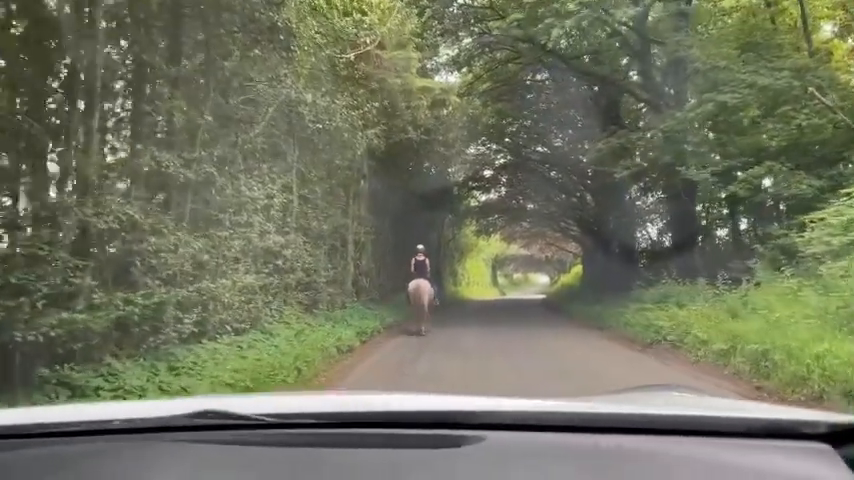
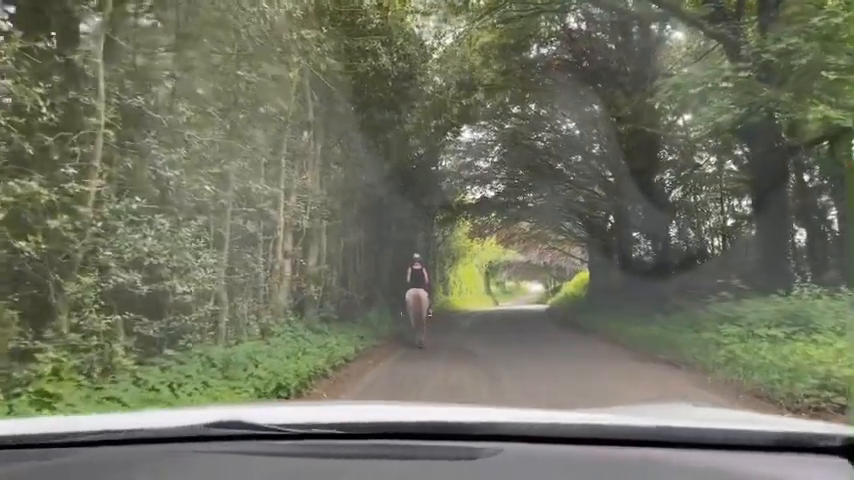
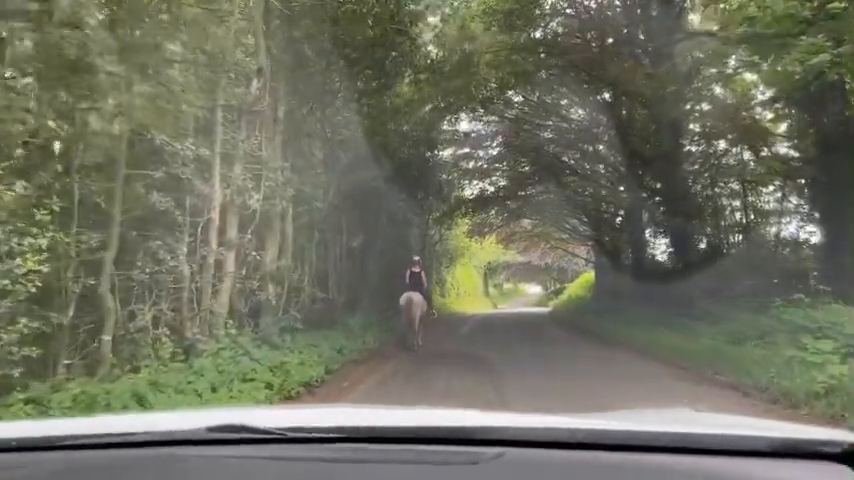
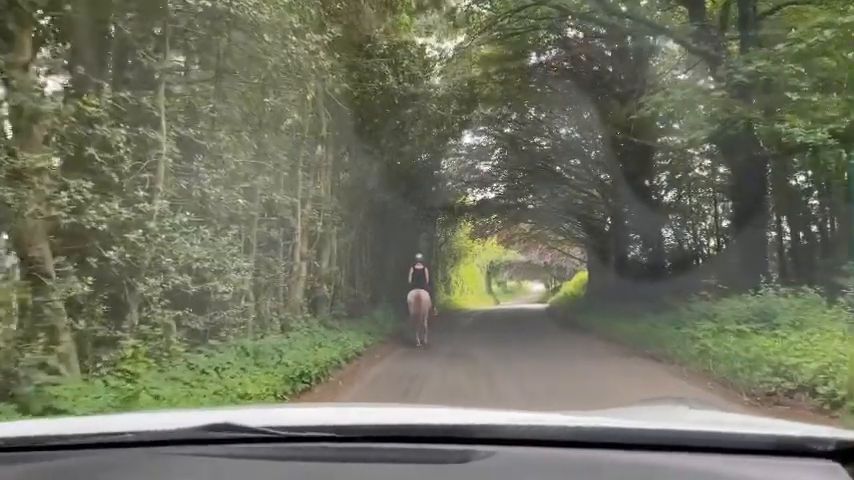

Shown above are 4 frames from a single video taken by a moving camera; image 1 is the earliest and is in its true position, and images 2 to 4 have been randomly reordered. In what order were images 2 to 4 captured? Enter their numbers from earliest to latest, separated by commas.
4, 2, 3
